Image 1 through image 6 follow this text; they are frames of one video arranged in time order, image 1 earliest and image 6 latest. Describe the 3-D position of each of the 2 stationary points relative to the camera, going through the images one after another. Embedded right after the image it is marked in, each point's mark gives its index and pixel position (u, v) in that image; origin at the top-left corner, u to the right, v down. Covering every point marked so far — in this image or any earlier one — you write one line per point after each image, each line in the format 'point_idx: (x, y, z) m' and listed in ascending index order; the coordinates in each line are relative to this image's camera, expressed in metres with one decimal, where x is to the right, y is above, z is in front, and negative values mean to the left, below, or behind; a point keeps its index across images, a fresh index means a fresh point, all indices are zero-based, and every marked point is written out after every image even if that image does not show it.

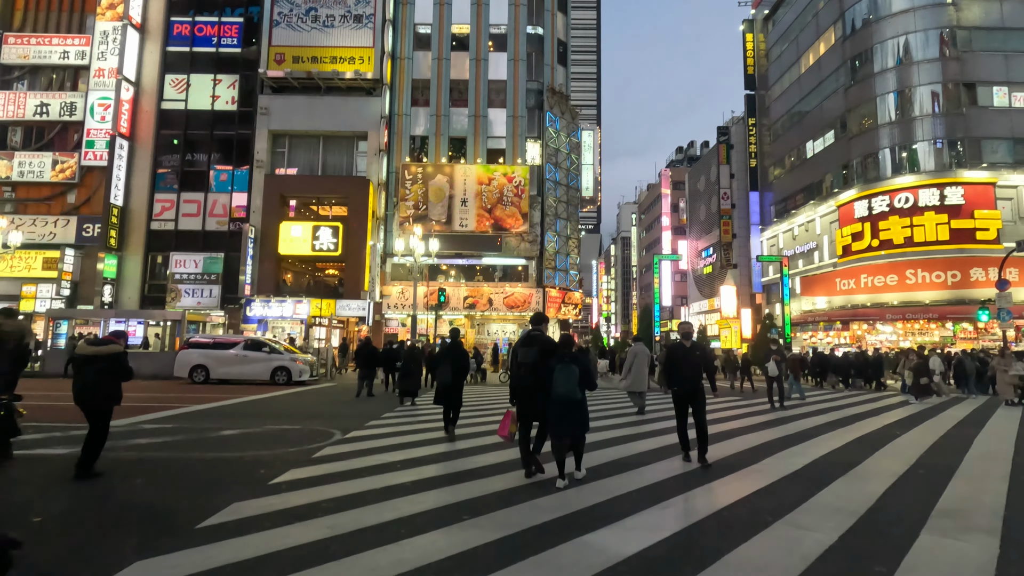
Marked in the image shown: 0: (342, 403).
0: (-4.9, -3.3, +15.6) m
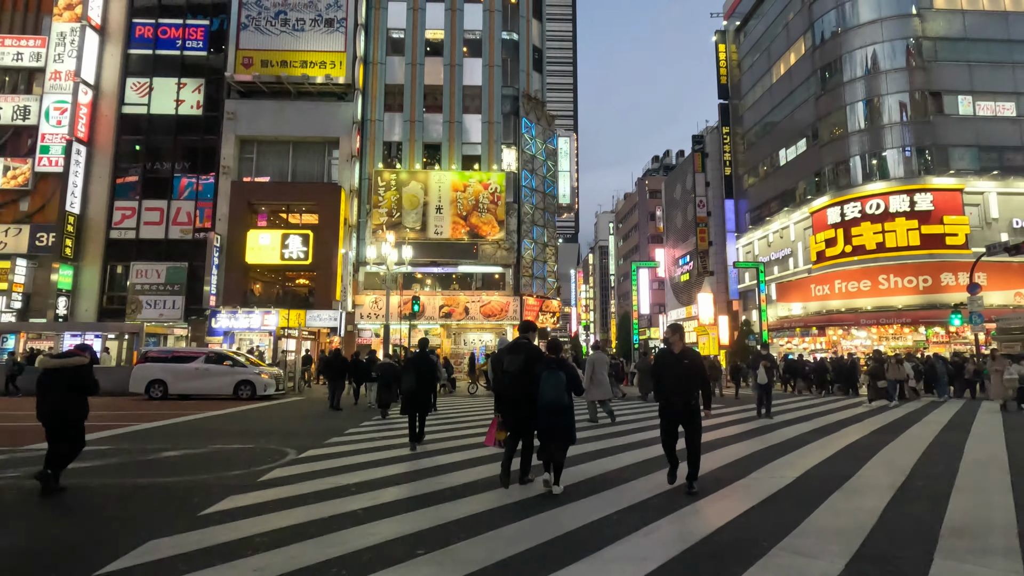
0: (-5.6, -3.5, +14.8) m
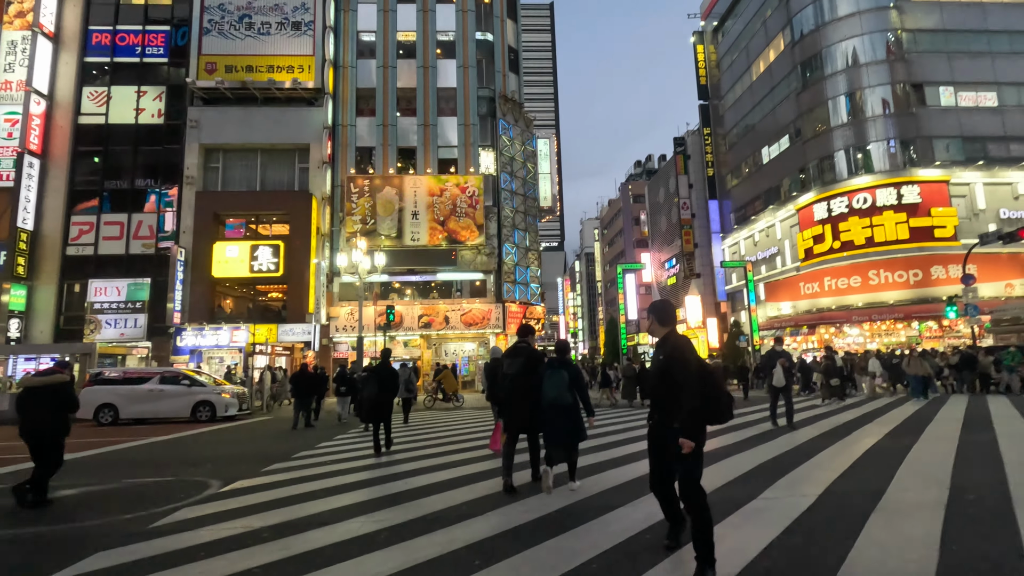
0: (-6.1, -3.8, +13.5) m
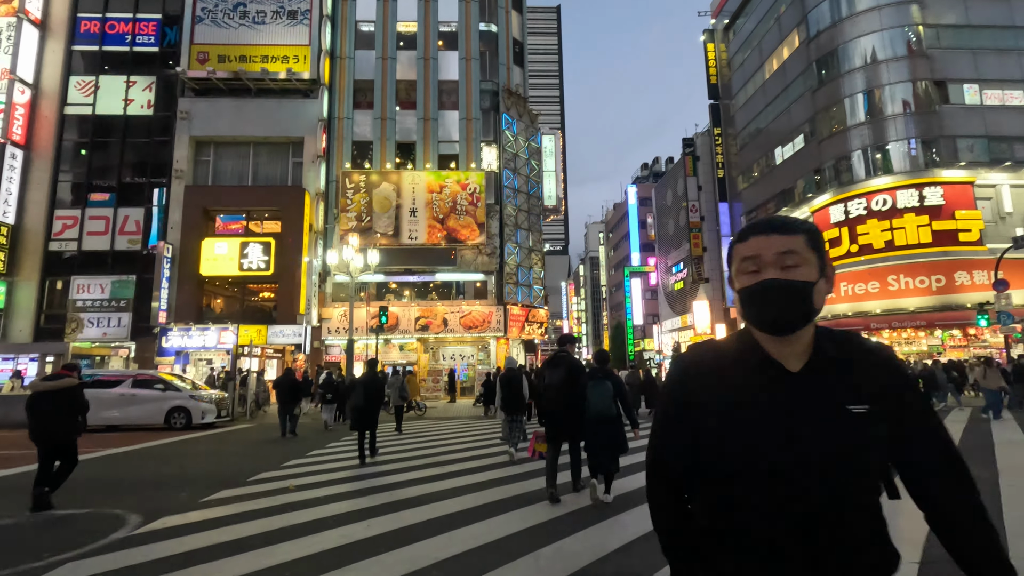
0: (-6.1, -3.7, +12.2) m
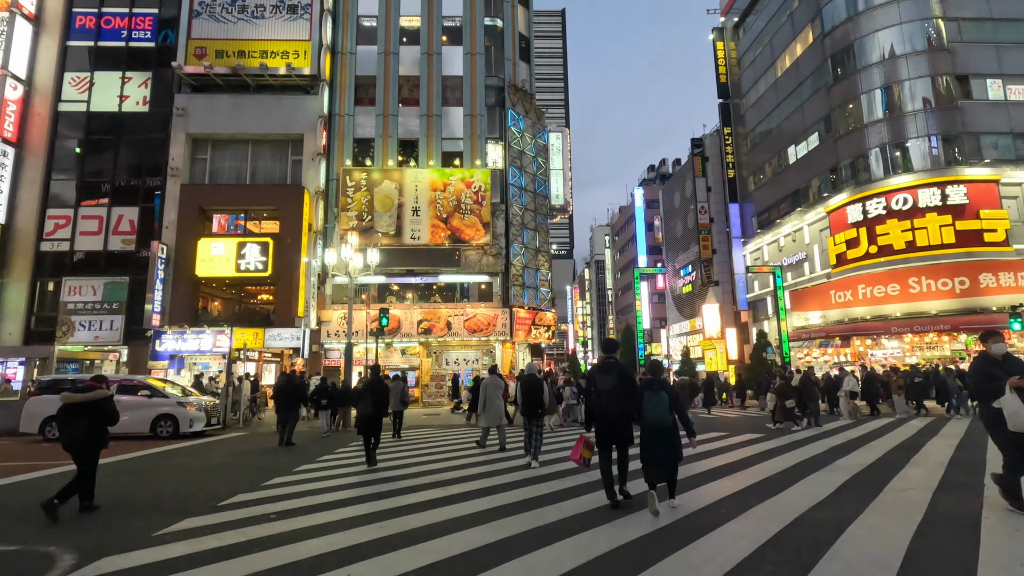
0: (-6.0, -3.7, +11.2) m
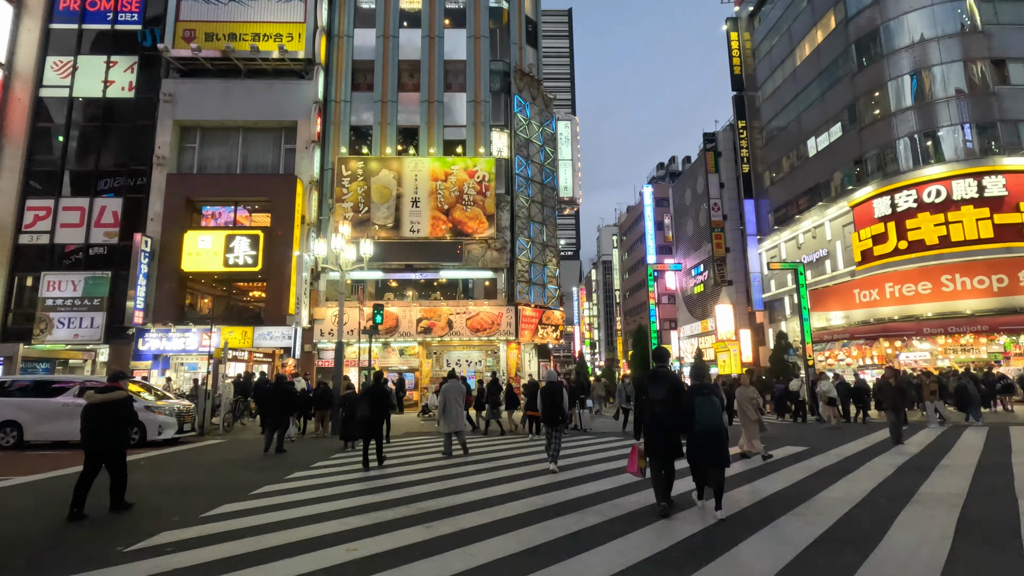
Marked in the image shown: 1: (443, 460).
0: (-5.9, -3.4, +9.7) m
1: (-1.5, -3.6, +11.0) m
